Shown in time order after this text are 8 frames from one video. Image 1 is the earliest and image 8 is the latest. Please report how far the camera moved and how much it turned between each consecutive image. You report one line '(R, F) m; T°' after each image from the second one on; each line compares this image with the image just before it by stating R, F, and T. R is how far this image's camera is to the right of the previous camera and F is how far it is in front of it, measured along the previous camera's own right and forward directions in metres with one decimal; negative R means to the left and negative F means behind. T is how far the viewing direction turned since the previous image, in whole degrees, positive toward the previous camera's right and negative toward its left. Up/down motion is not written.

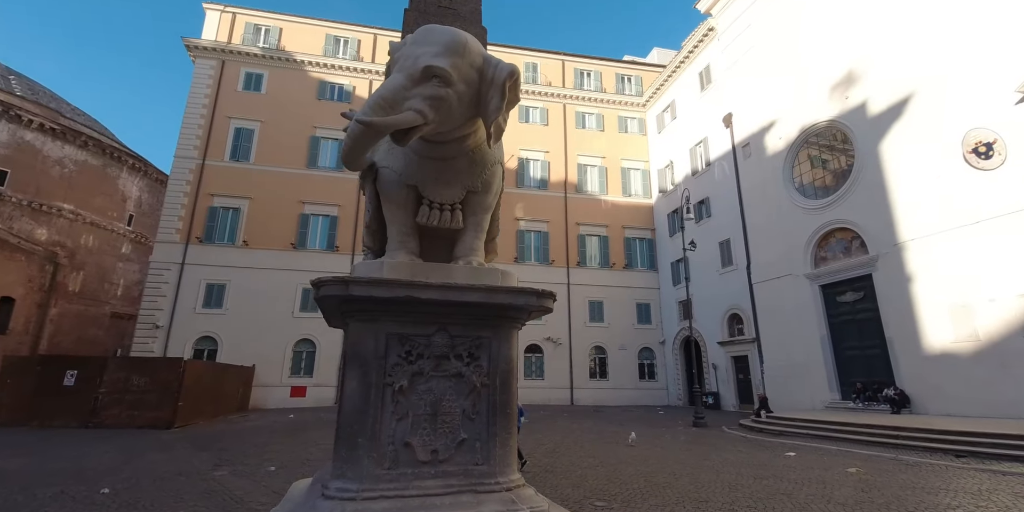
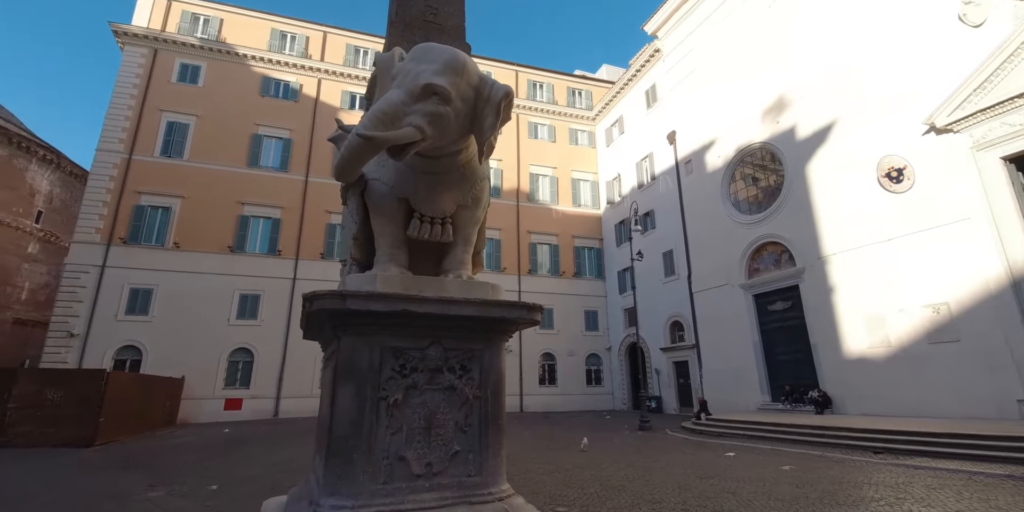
(-0.3, -0.1) m; +7°
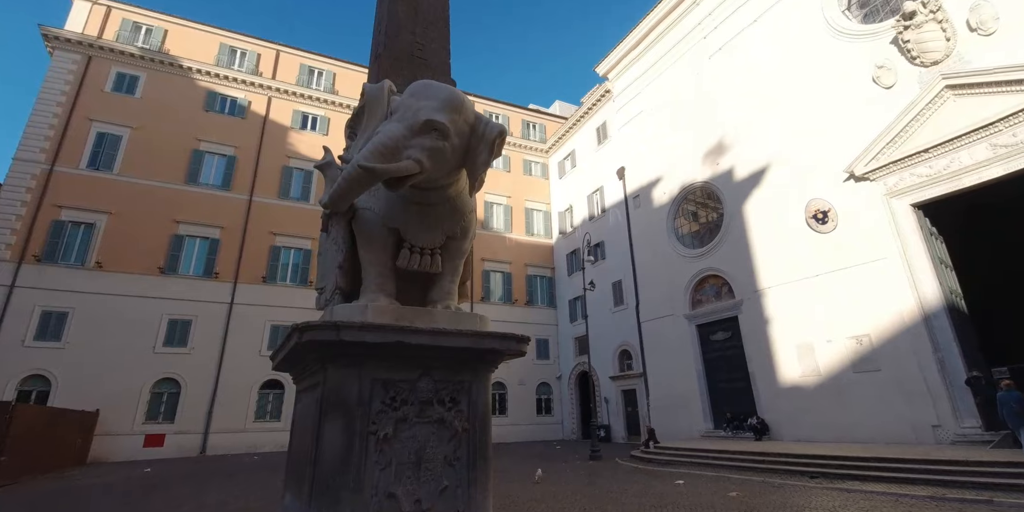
(-0.2, 0.0) m; +6°
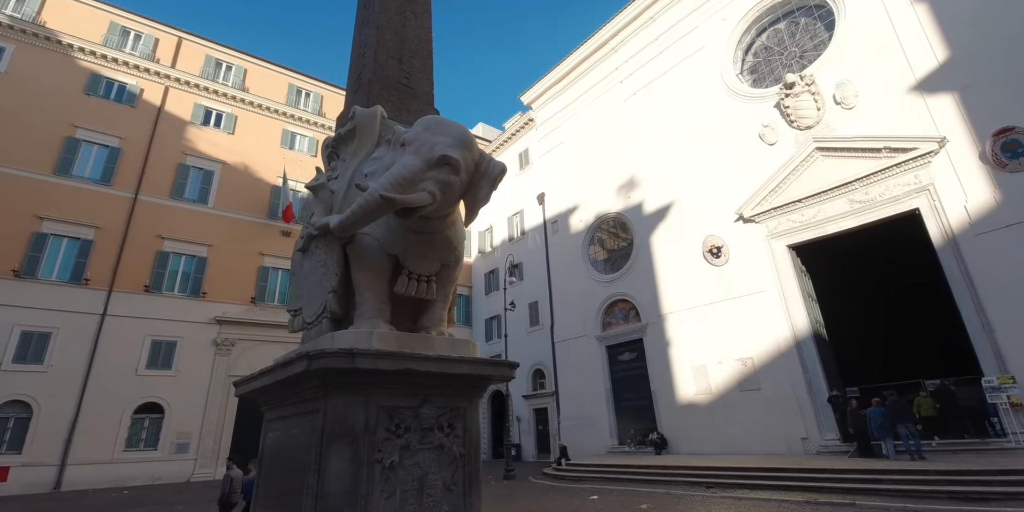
(-0.5, -0.1) m; +11°
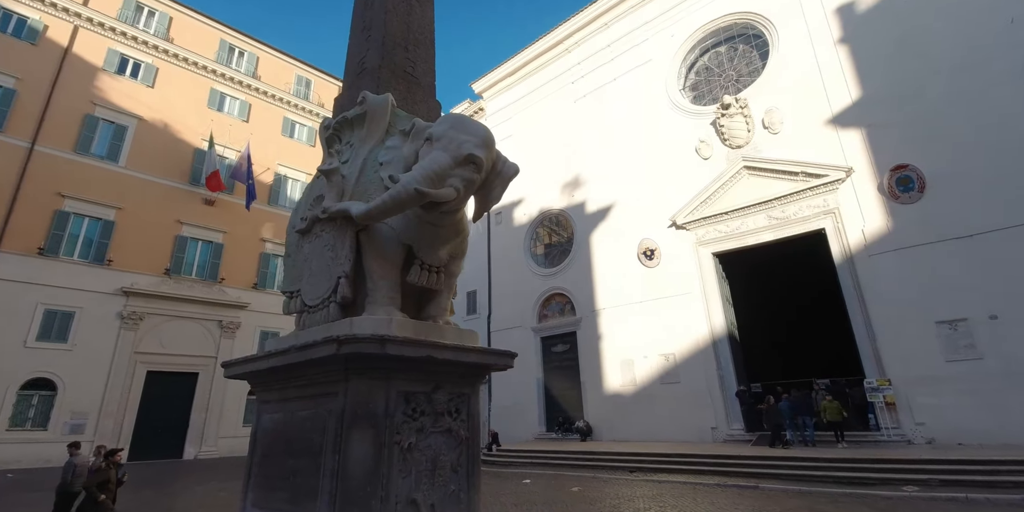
(-0.5, -0.1) m; +9°
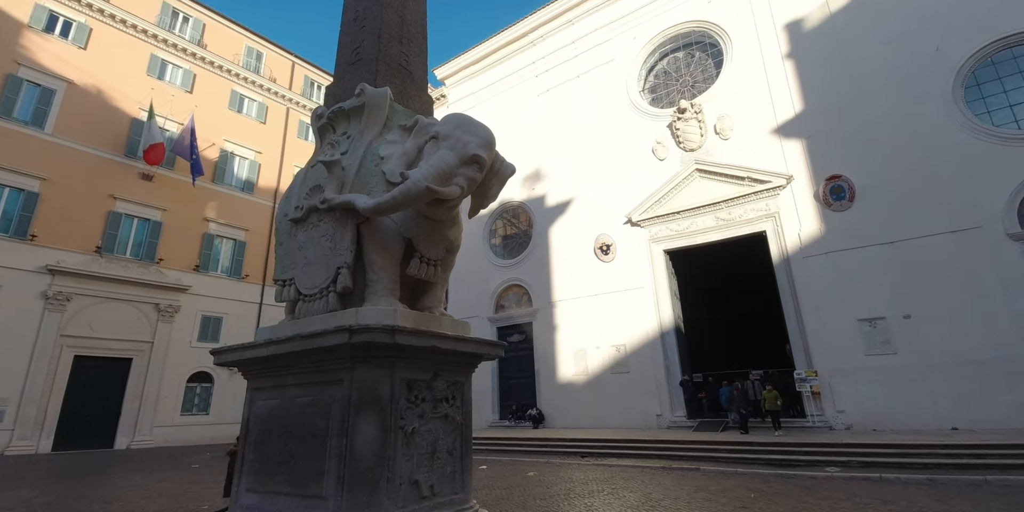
(-0.3, -0.1) m; +6°
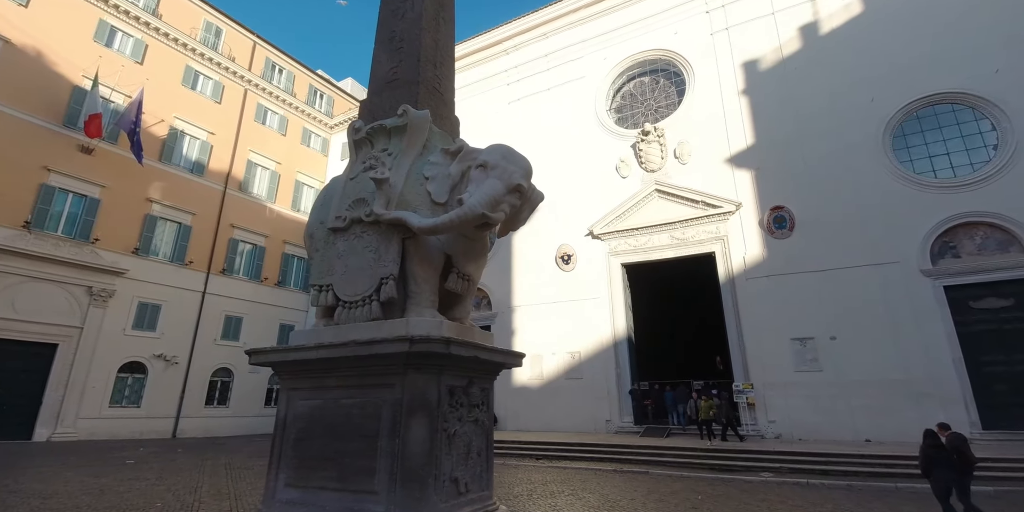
(-0.6, -0.3) m; +6°
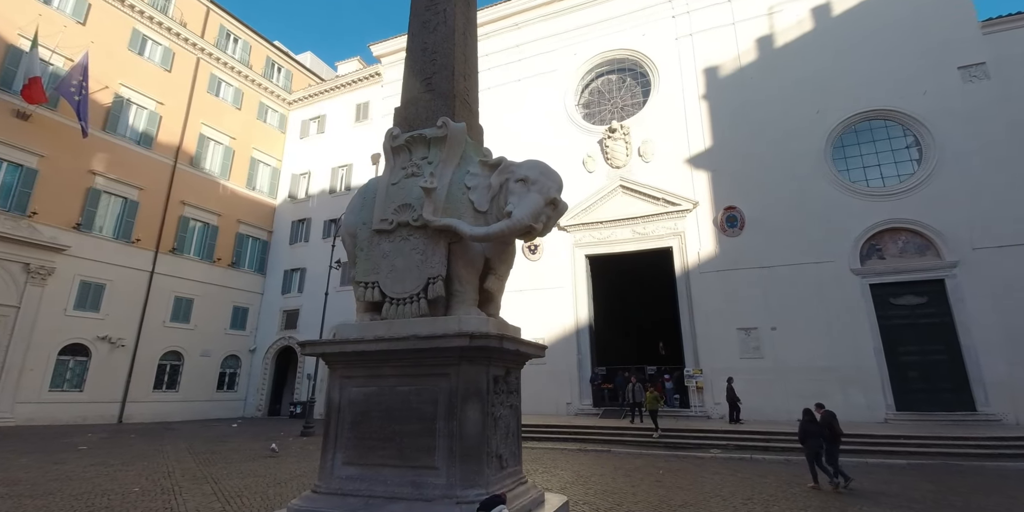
(-0.6, -0.4) m; +6°
